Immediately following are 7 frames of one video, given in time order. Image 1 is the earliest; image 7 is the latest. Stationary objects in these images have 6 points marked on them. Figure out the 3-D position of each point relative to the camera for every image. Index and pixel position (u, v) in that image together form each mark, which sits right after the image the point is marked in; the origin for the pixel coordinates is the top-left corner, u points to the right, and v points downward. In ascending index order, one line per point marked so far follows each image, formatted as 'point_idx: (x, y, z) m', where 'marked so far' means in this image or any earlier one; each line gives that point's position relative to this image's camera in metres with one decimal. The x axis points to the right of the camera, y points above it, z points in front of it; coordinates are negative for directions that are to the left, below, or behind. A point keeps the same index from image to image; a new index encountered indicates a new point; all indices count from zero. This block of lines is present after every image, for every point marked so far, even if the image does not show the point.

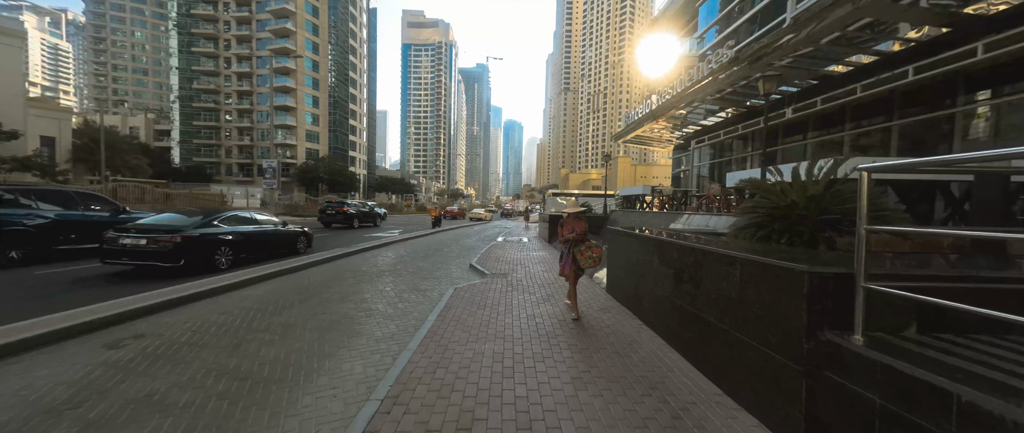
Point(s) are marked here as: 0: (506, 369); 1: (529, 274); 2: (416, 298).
0: (-0.1, -1.5, +3.3) m
1: (+0.4, -1.4, +7.8) m
2: (-1.7, -1.5, +6.0) m
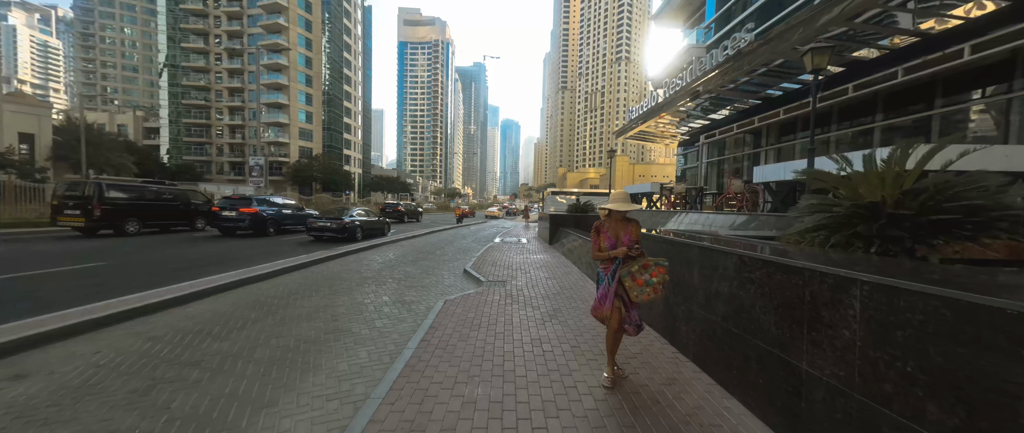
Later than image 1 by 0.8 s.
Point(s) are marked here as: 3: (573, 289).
0: (0.0, -1.5, +2.4) m
1: (+0.4, -1.4, +6.9) m
2: (-1.7, -1.5, +5.1) m
3: (+1.1, -1.4, +6.4) m
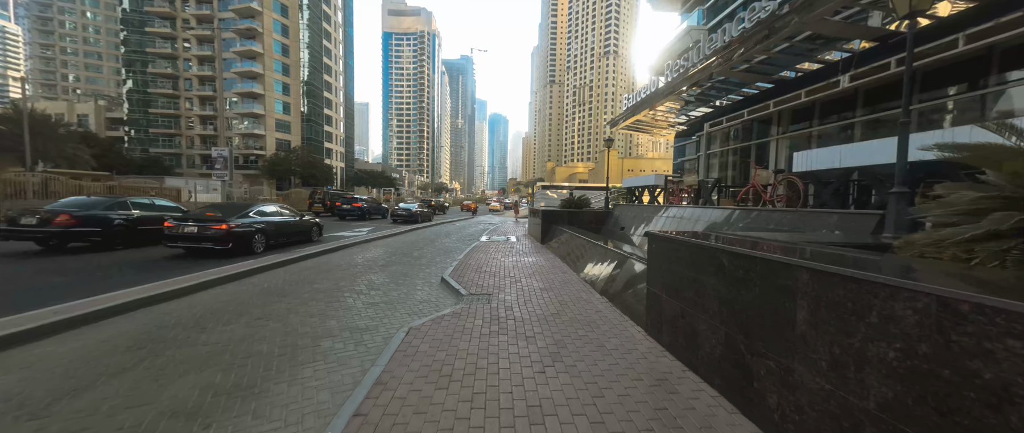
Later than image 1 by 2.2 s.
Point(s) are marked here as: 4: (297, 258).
0: (-0.1, -1.5, +1.0) m
1: (+0.2, -1.3, +5.6) m
2: (-1.9, -1.4, +3.7) m
3: (+0.9, -1.3, +5.1) m
4: (-5.4, -1.0, +8.4) m
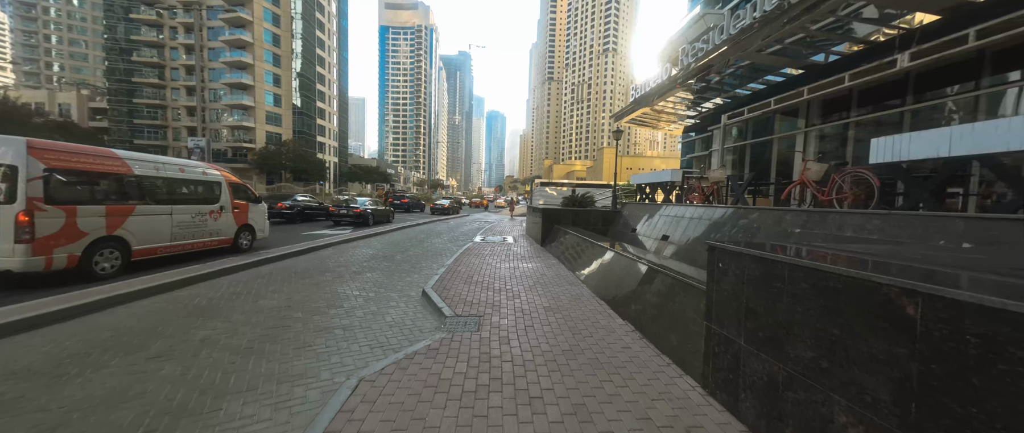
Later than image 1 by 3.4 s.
0: (-0.1, -1.5, -0.2) m
1: (+0.1, -1.3, +4.4) m
2: (-1.9, -1.4, +2.5) m
3: (+0.9, -1.3, +3.9) m
4: (-5.5, -0.9, +7.1) m
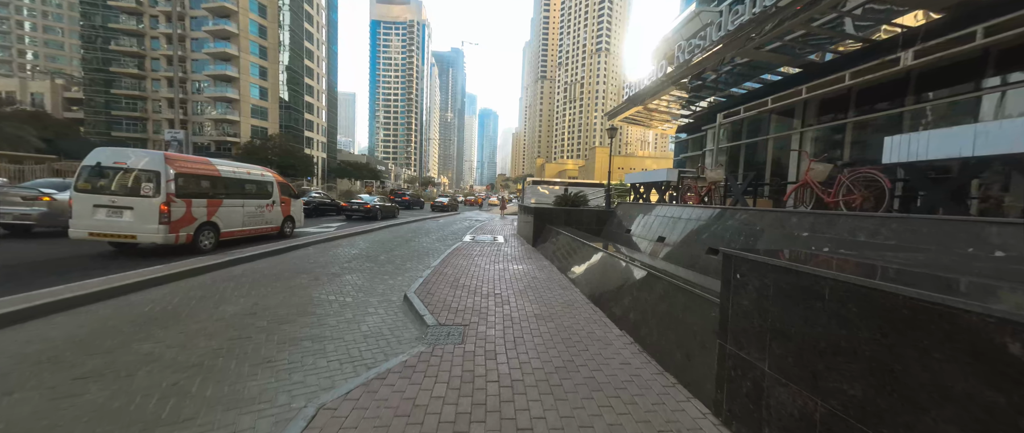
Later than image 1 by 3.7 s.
0: (-0.1, -1.6, -0.5) m
1: (0.0, -1.3, +4.0) m
2: (-2.0, -1.4, +2.1) m
3: (+0.8, -1.4, +3.6) m
4: (-5.7, -0.9, +6.6) m
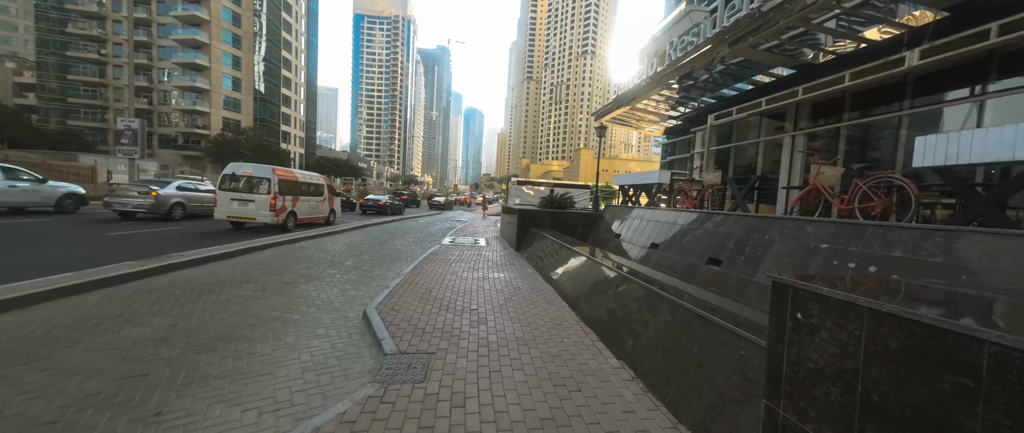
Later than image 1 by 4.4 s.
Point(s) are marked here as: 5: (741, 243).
0: (-0.1, -1.6, -1.2) m
1: (-0.3, -1.4, +3.4) m
2: (-2.1, -1.5, +1.3) m
3: (+0.6, -1.4, +2.9) m
4: (-6.1, -0.8, +5.7) m
5: (+3.3, -0.4, +4.9) m
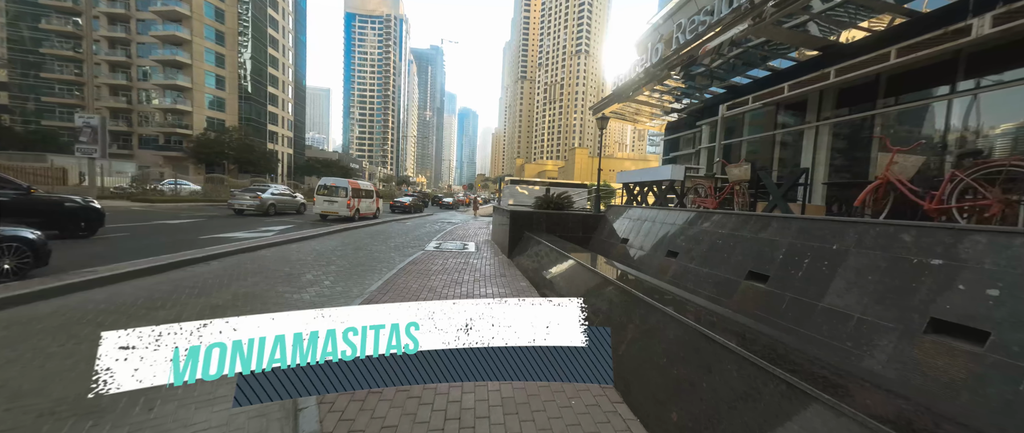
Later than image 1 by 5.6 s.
0: (-0.2, -1.7, -2.4) m
1: (-0.4, -1.4, +2.2) m
2: (-2.2, -1.5, +0.2) m
3: (+0.5, -1.5, +1.8) m
4: (-6.2, -0.9, +4.5) m
5: (+3.2, -0.4, +3.8) m
